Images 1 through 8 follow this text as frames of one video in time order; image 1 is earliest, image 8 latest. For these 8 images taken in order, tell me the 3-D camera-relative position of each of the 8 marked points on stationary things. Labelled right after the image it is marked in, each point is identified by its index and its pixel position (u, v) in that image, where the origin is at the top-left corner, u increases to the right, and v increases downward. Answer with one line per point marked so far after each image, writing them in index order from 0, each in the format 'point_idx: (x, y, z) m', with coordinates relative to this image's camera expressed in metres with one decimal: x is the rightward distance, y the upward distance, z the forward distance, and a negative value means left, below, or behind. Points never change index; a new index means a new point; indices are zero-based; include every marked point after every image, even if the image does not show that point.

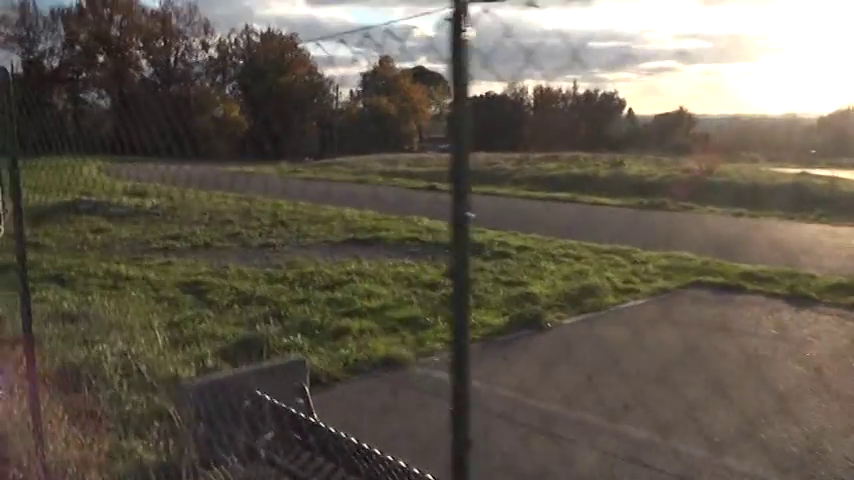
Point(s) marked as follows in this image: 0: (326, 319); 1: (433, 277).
0: (-1.1, -0.8, +7.4) m
1: (+0.1, -0.5, +9.8) m
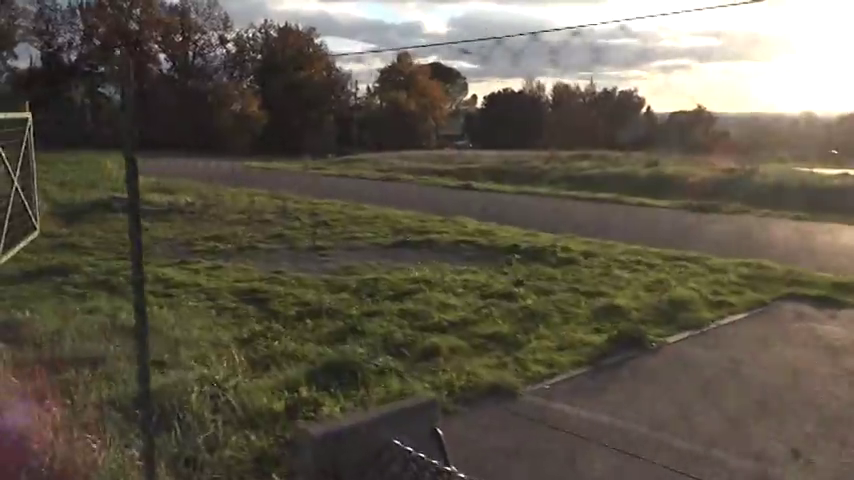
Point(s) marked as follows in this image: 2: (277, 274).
0: (-0.2, -0.9, +6.8) m
1: (+1.0, -0.6, +9.1) m
2: (-2.0, -0.5, +9.6) m
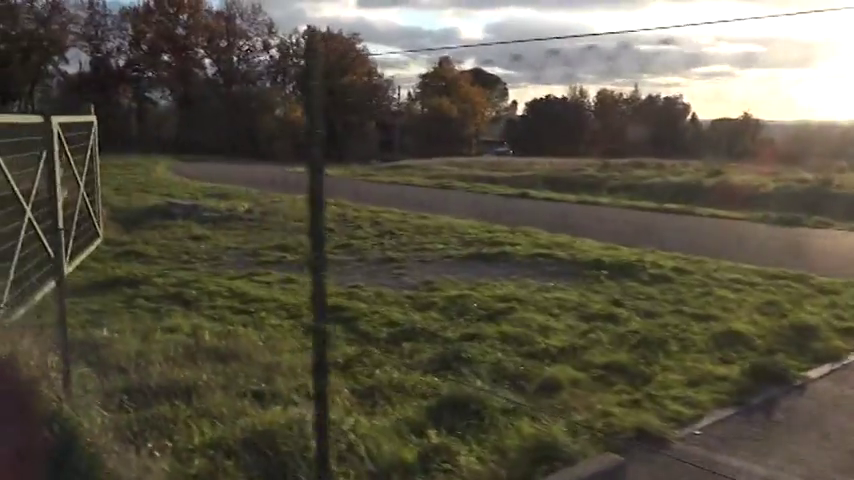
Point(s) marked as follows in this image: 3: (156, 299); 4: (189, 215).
0: (+0.8, -1.1, +6.1) m
1: (+2.1, -0.8, +8.4) m
2: (-0.9, -0.6, +9.0) m
3: (-3.1, -0.7, +8.1) m
4: (-5.0, +0.5, +15.1) m
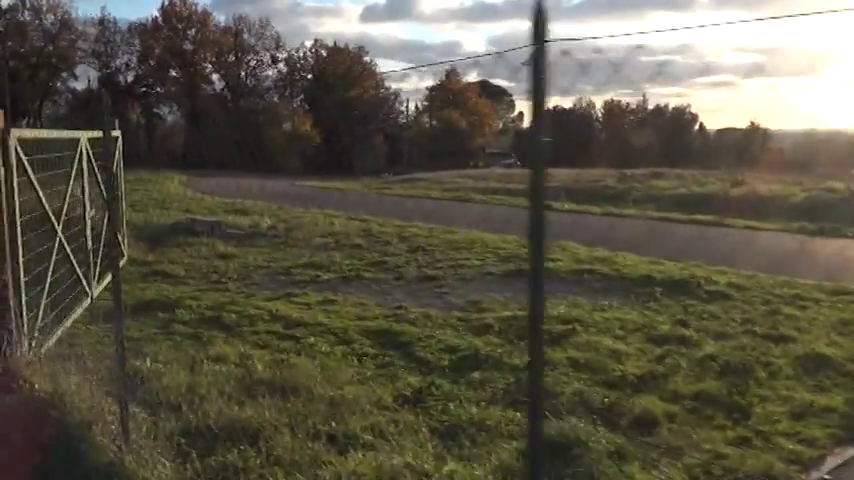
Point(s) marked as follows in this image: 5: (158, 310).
0: (+1.4, -1.2, +5.6) m
1: (+2.7, -1.0, +7.8) m
2: (-0.3, -0.8, +8.5) m
3: (-2.5, -0.9, +7.6) m
4: (-4.4, +0.2, +14.6) m
5: (-3.1, -0.8, +8.3) m
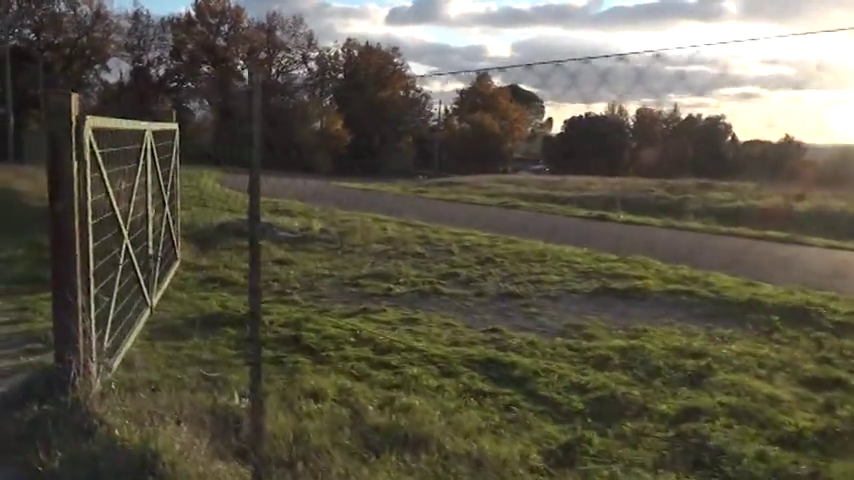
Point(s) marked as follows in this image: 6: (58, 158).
0: (+2.3, -1.4, +4.5) m
1: (+3.7, -1.2, +6.8) m
2: (+0.8, -1.0, +7.5) m
3: (-1.4, -1.0, +6.7) m
4: (-3.2, +0.1, +13.7) m
5: (-2.1, -0.9, +7.4) m
6: (-2.5, +0.5, +4.8) m
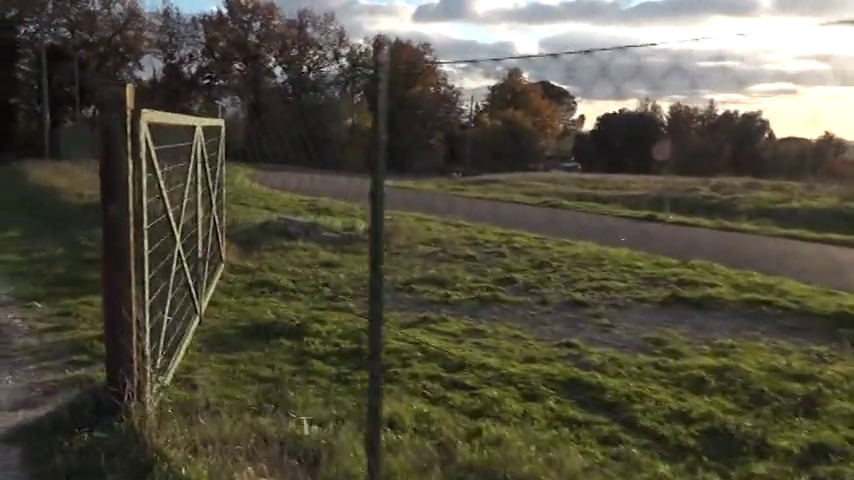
0: (+2.9, -1.5, +3.8) m
1: (+4.4, -1.3, +6.0) m
2: (+1.4, -1.1, +6.9) m
3: (-0.8, -1.0, +6.1) m
4: (-2.2, +0.1, +13.2) m
5: (-1.4, -0.9, +6.9) m
6: (-1.9, +0.5, +4.2) m
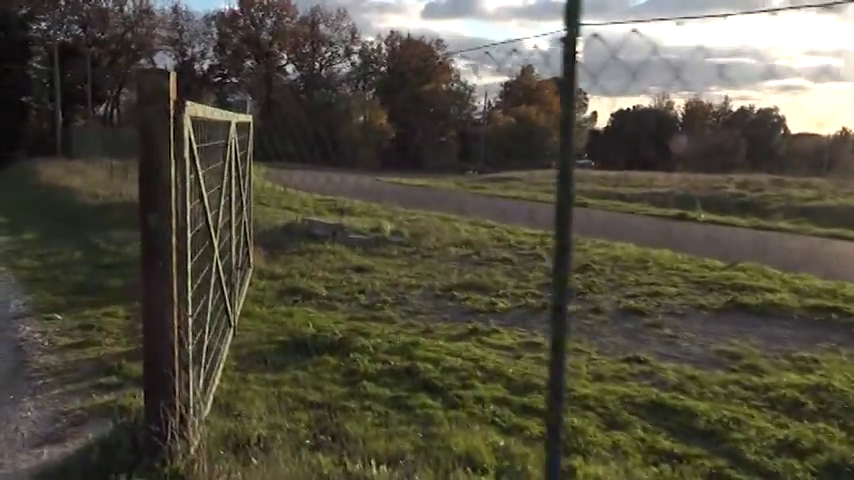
0: (+3.4, -1.6, +3.2) m
1: (+4.9, -1.3, +5.4) m
2: (+1.9, -1.1, +6.3) m
3: (-0.3, -1.1, +5.5) m
4: (-1.7, +0.1, +12.7) m
5: (-0.9, -1.0, +6.3) m
6: (-1.4, +0.4, +3.7) m
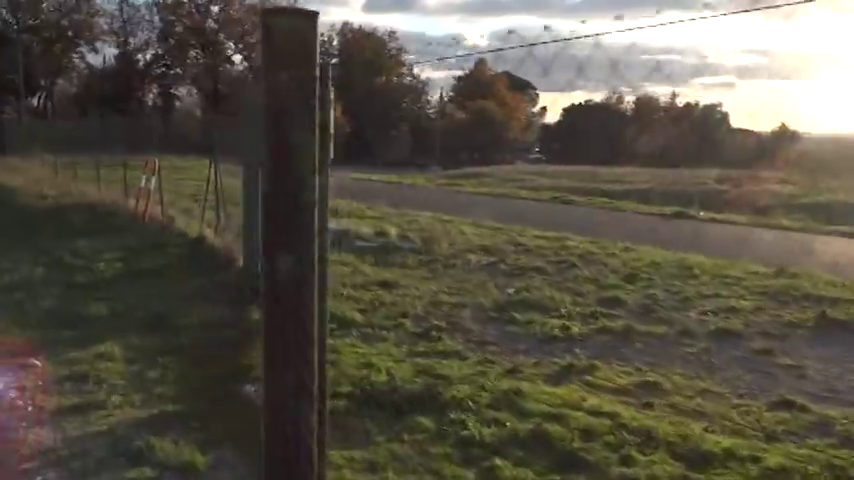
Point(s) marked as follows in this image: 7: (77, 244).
0: (+4.4, -1.7, +2.1) m
1: (+5.7, -1.4, +4.4) m
2: (+2.7, -1.2, +5.0) m
3: (+0.5, -1.2, +4.1) m
4: (-1.4, -0.1, +11.1) m
5: (-0.1, -1.1, +4.8) m
6: (-0.4, +0.3, +2.1) m
7: (-5.3, 0.0, +10.8) m
